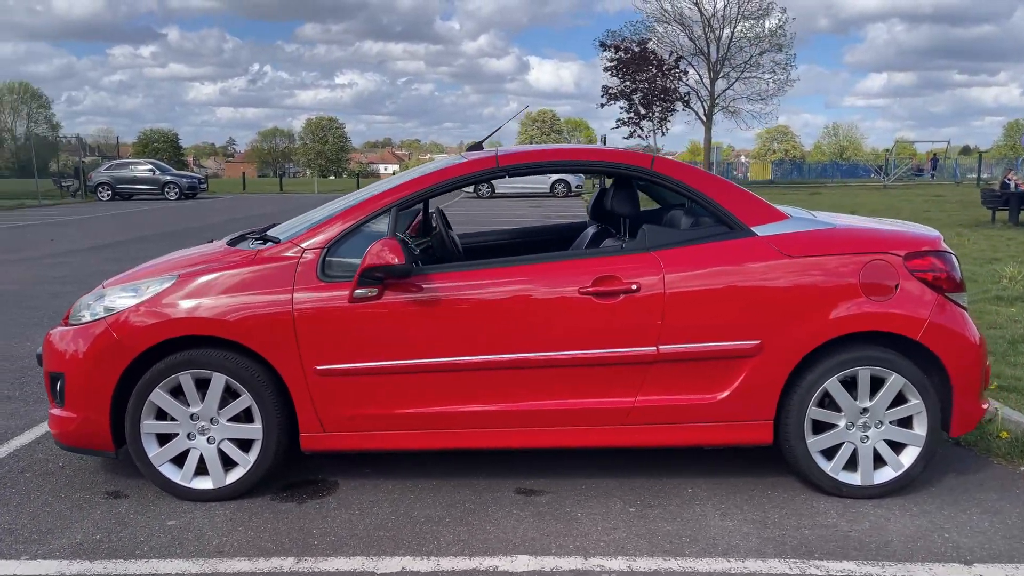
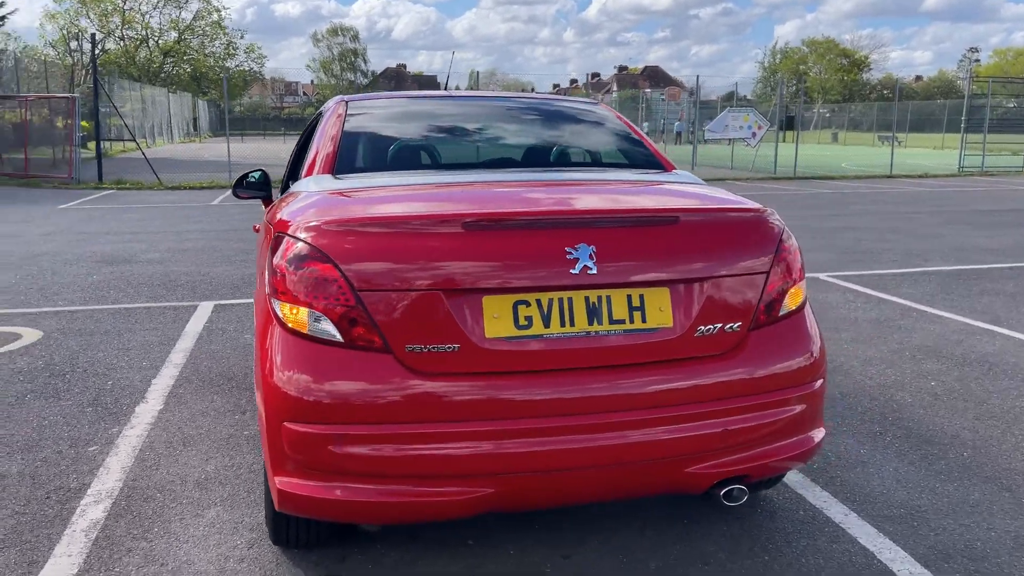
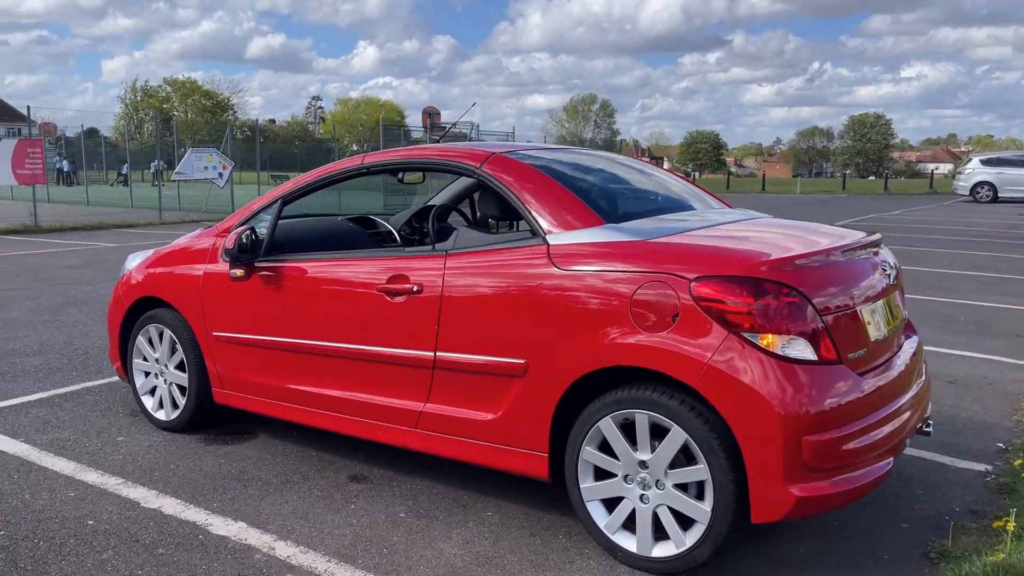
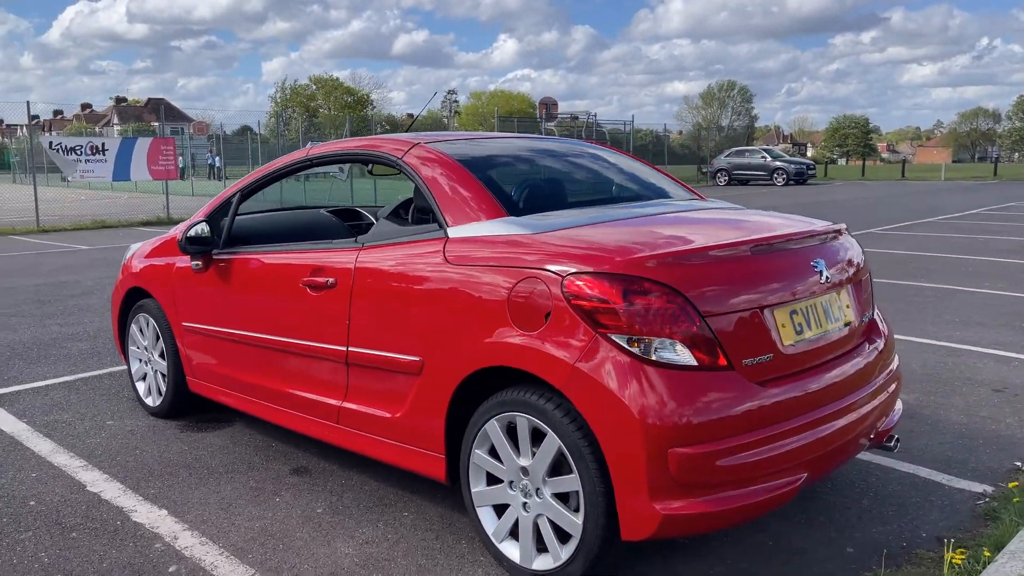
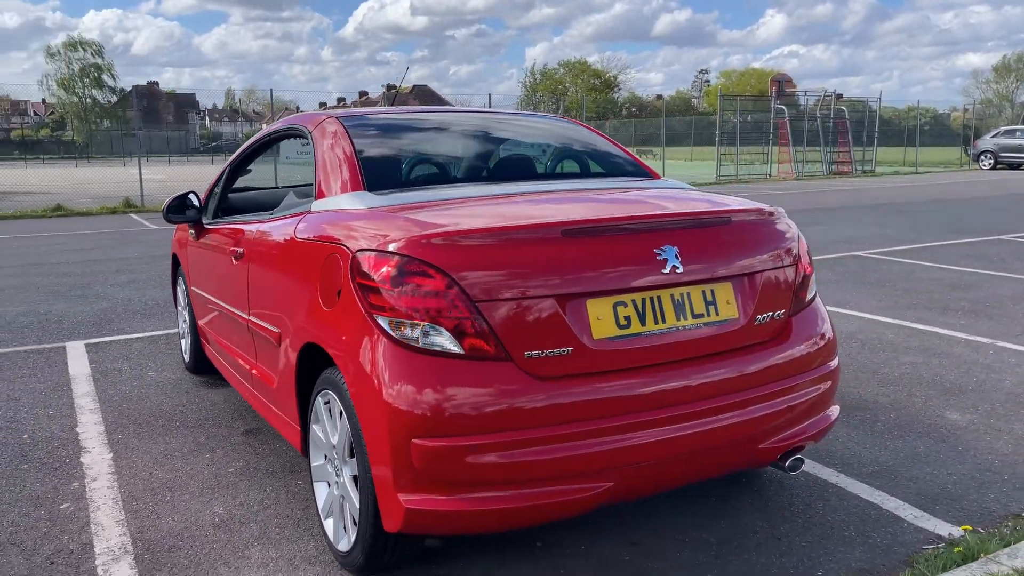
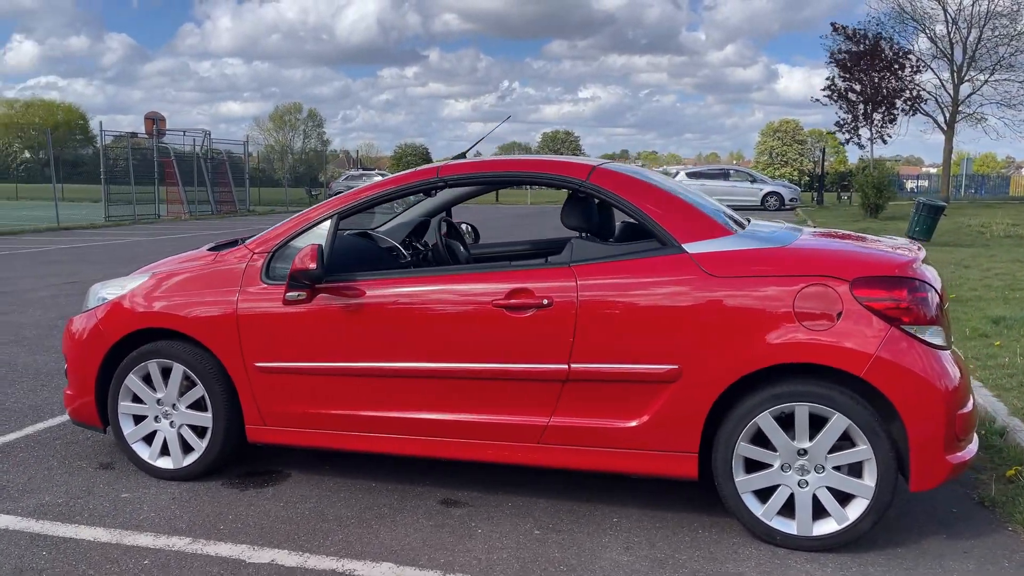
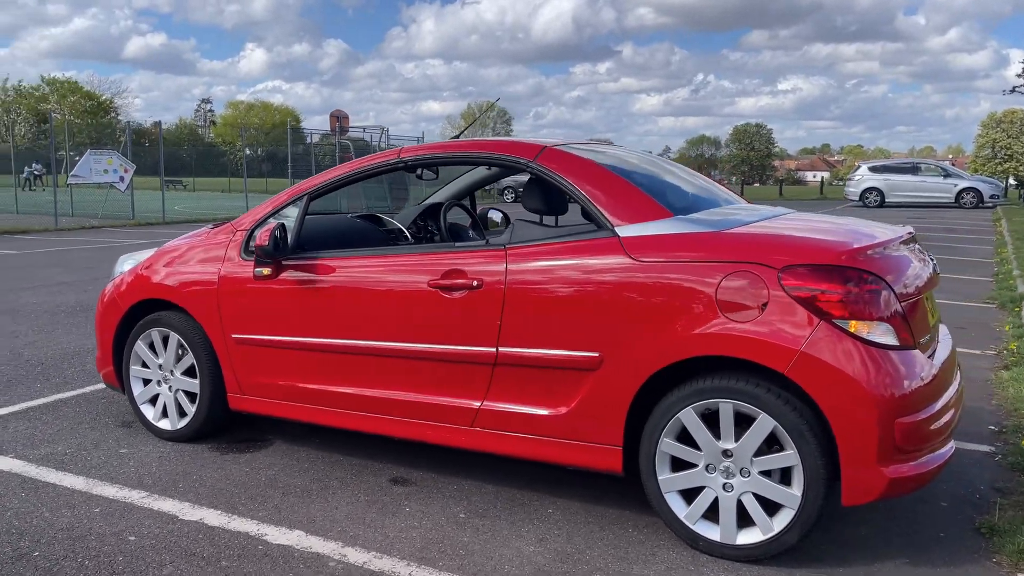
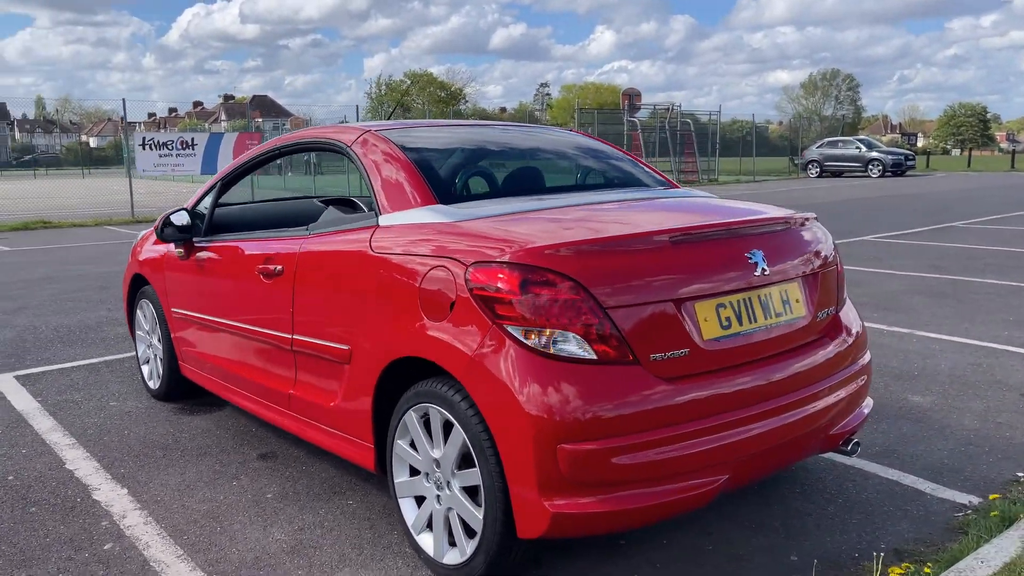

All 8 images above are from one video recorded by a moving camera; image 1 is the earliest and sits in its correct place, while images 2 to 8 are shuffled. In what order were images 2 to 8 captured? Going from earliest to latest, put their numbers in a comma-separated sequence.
6, 7, 3, 4, 8, 5, 2
